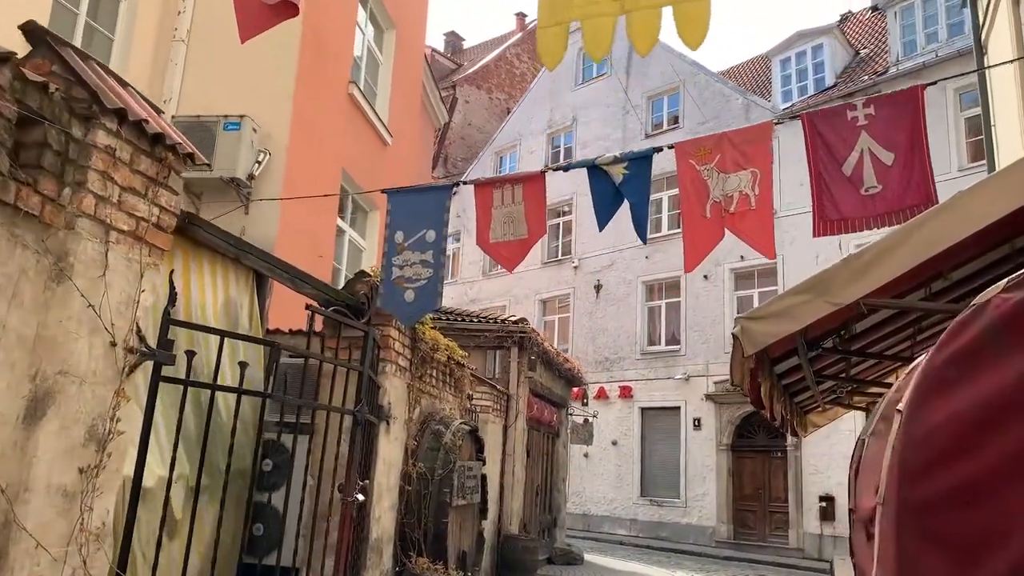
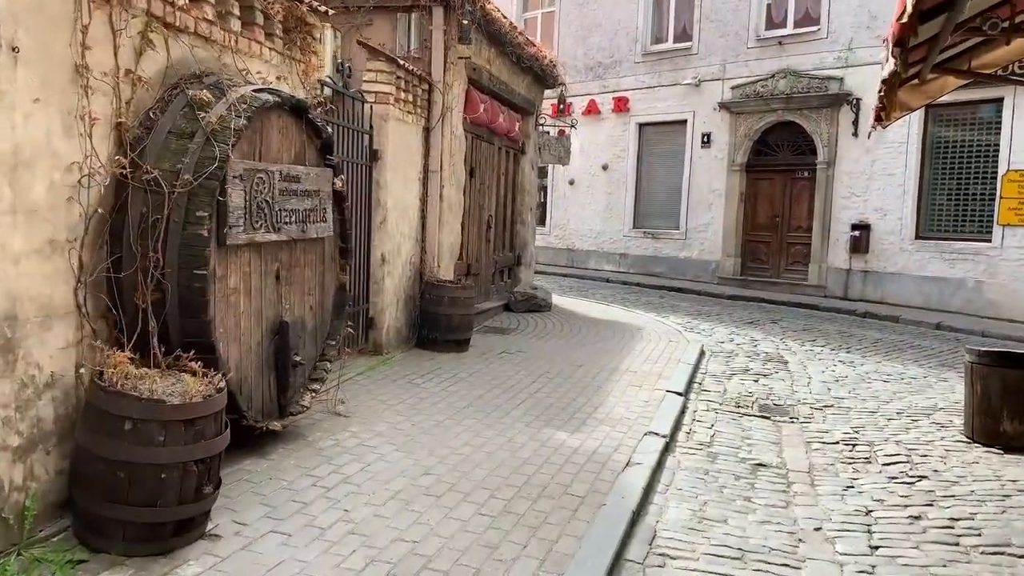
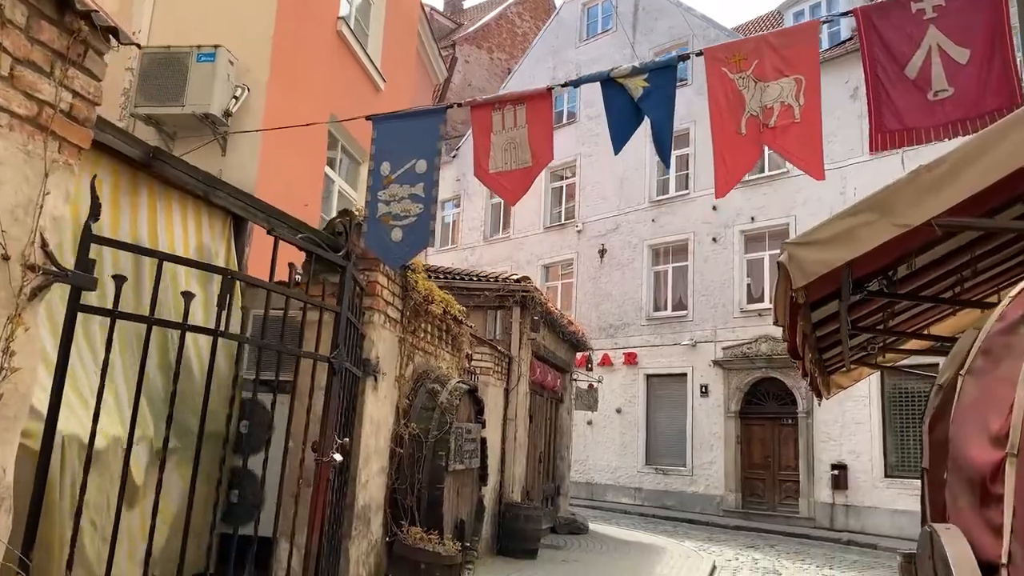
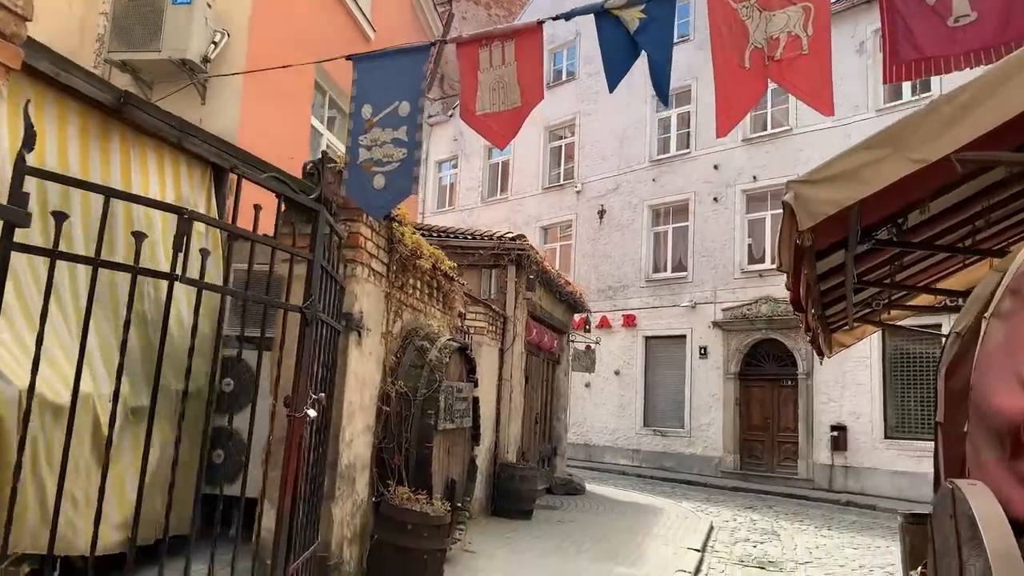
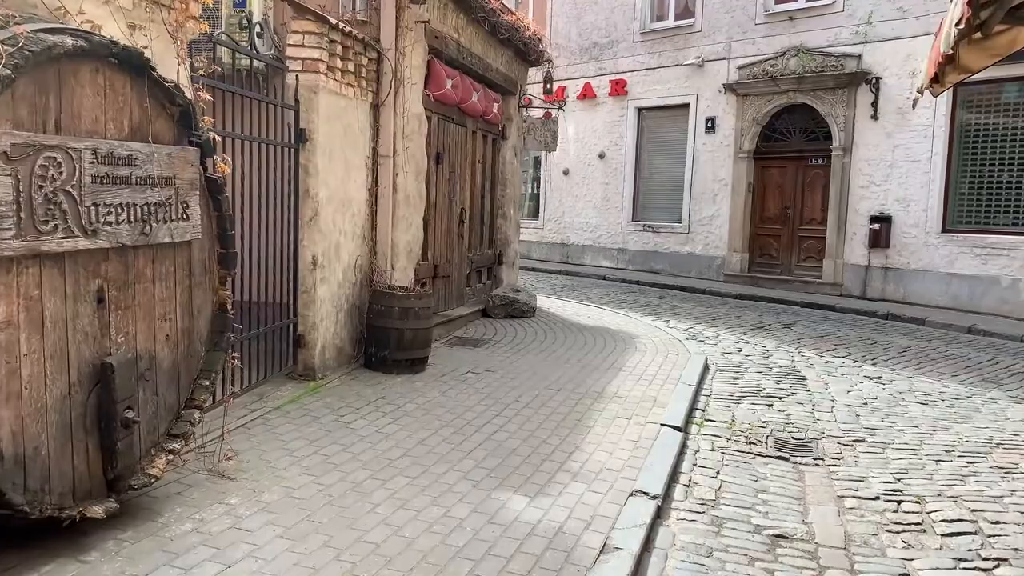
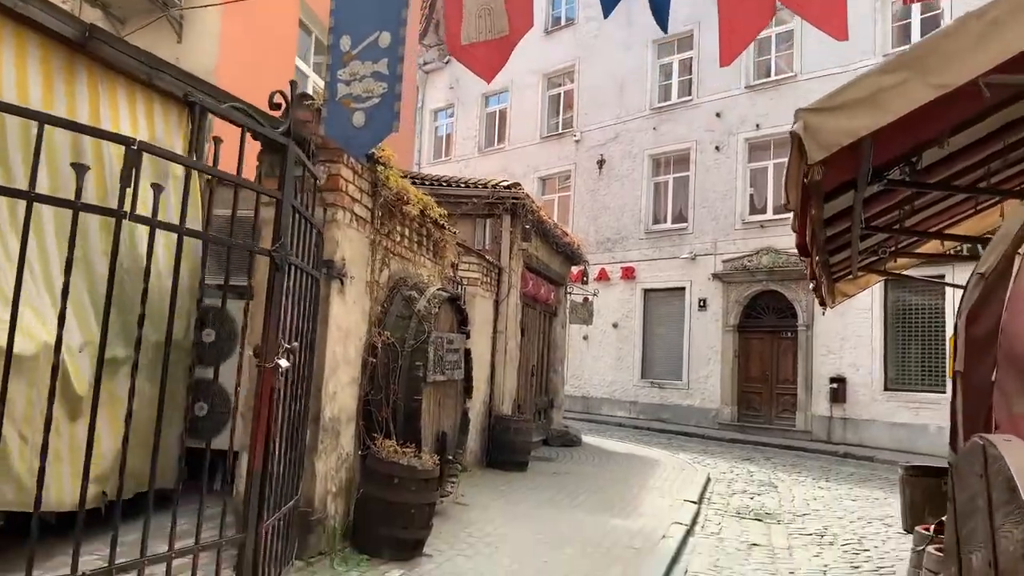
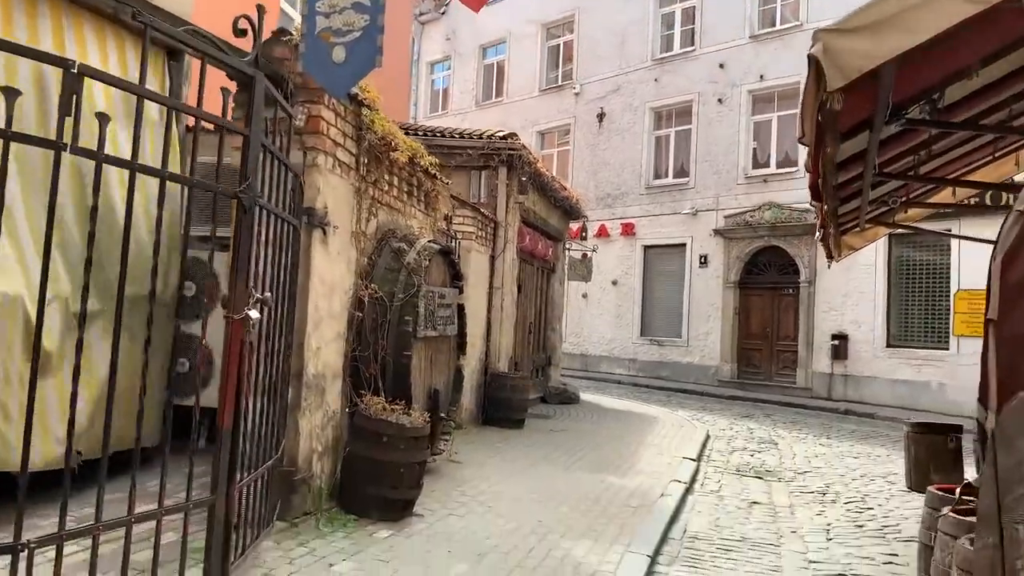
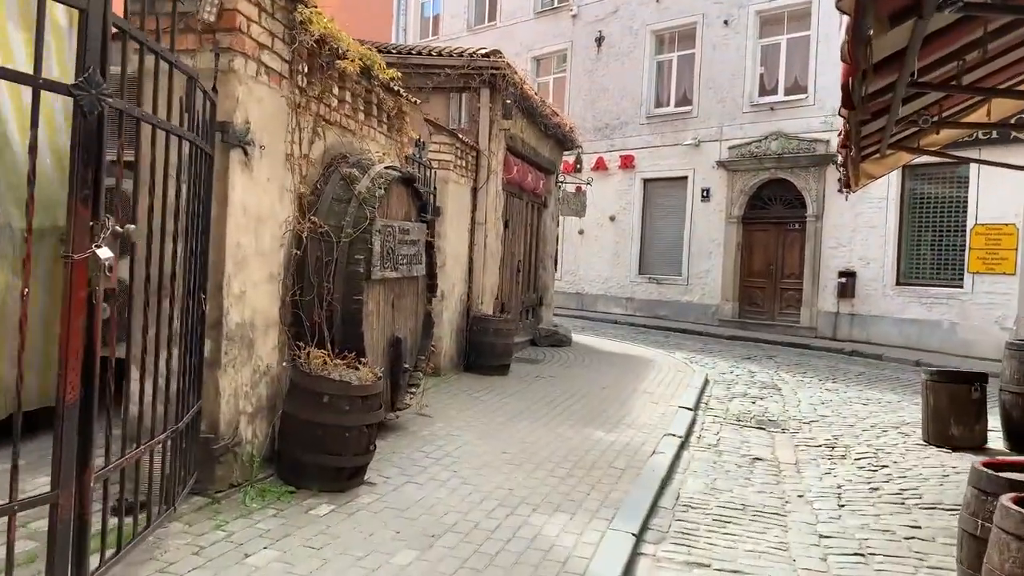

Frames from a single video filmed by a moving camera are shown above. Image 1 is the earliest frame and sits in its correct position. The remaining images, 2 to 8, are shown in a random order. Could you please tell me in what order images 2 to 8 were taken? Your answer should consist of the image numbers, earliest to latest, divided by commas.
3, 4, 6, 7, 8, 2, 5
